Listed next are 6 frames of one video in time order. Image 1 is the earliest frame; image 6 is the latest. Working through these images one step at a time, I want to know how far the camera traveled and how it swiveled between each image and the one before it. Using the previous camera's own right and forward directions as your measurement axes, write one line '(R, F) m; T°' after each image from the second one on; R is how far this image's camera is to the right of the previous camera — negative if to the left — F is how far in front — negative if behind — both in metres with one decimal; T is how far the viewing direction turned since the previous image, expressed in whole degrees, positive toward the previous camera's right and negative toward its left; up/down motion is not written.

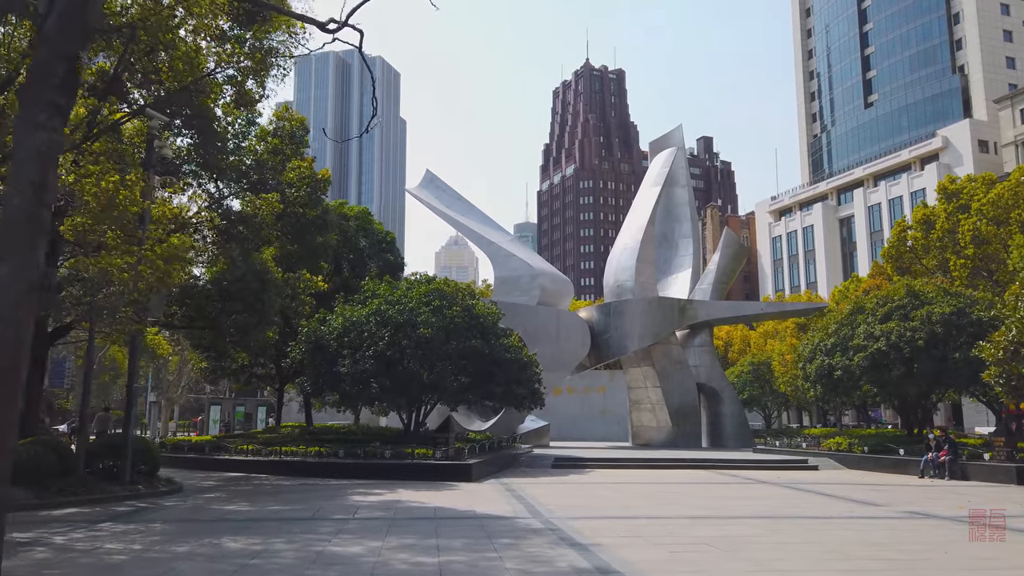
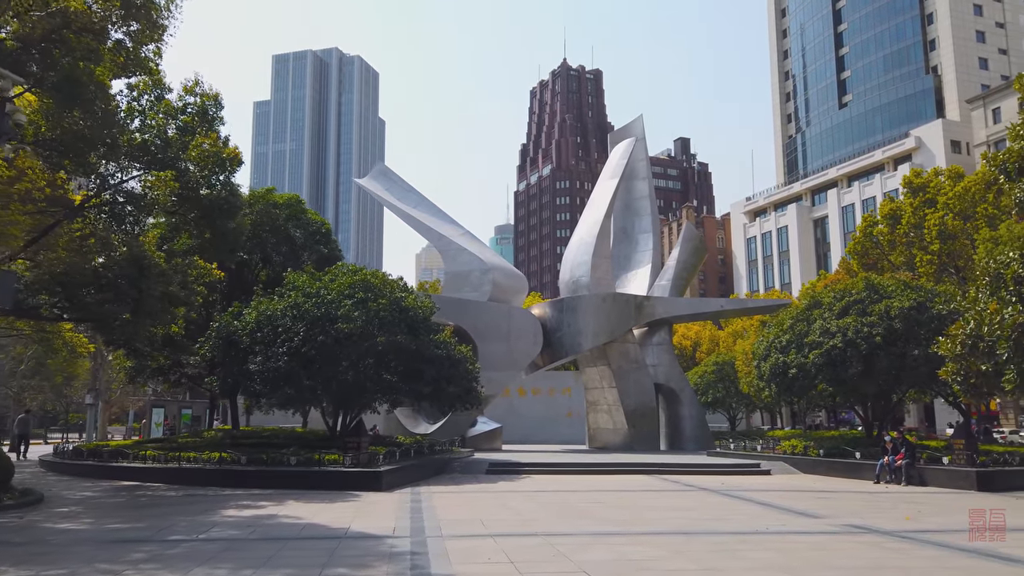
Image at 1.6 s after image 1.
(+1.4, +1.5) m; +1°
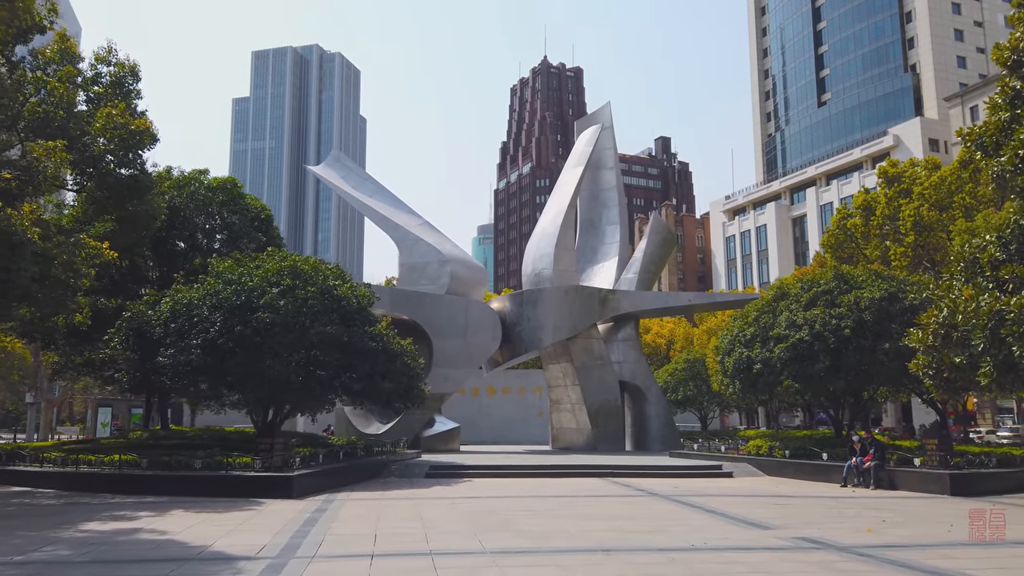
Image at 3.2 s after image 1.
(+1.0, +1.5) m; +1°
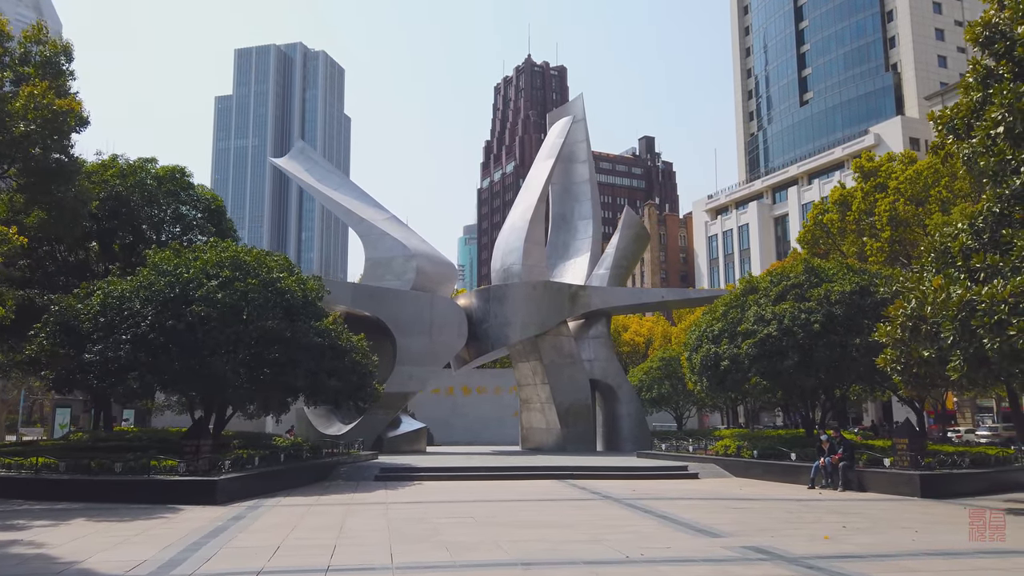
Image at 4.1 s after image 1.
(+0.8, +0.9) m; +1°
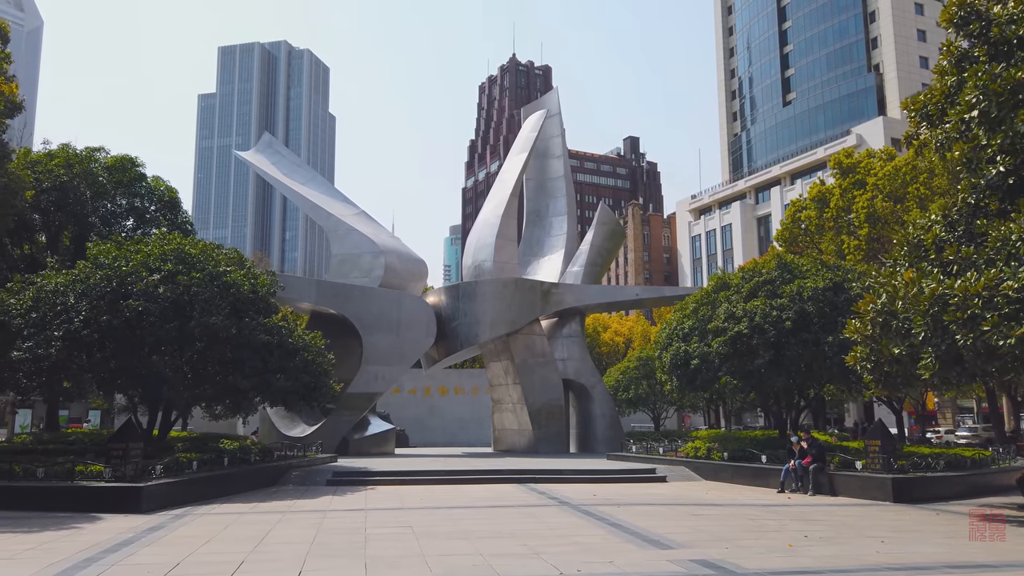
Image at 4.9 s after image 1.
(+0.6, +0.7) m; +1°
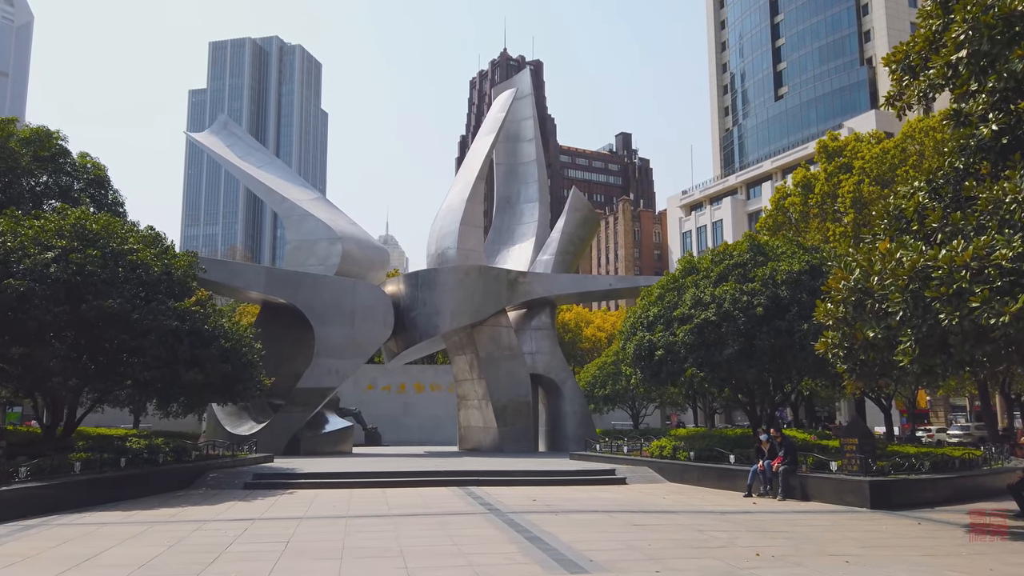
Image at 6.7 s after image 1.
(+1.1, +1.7) m; 0°
